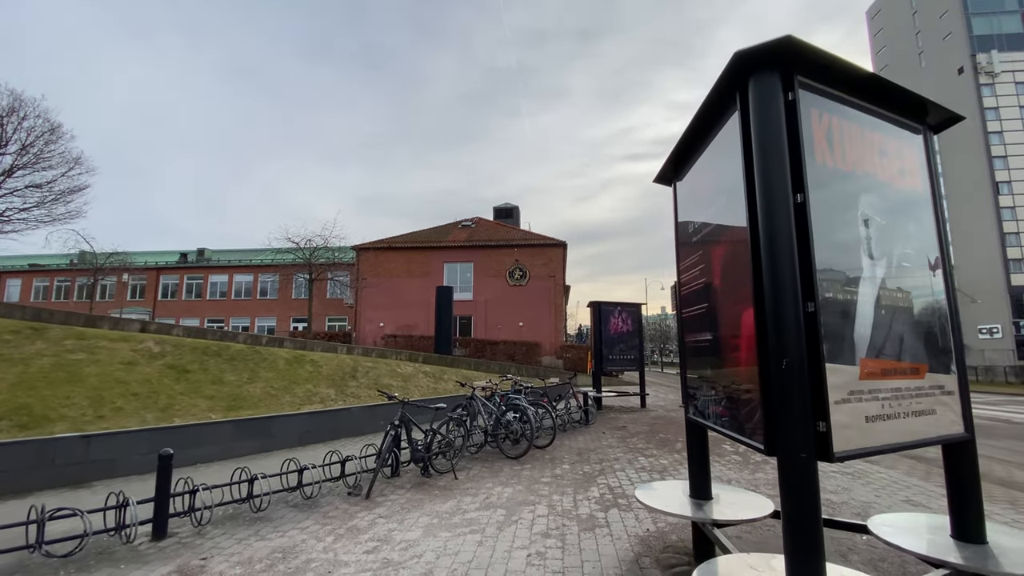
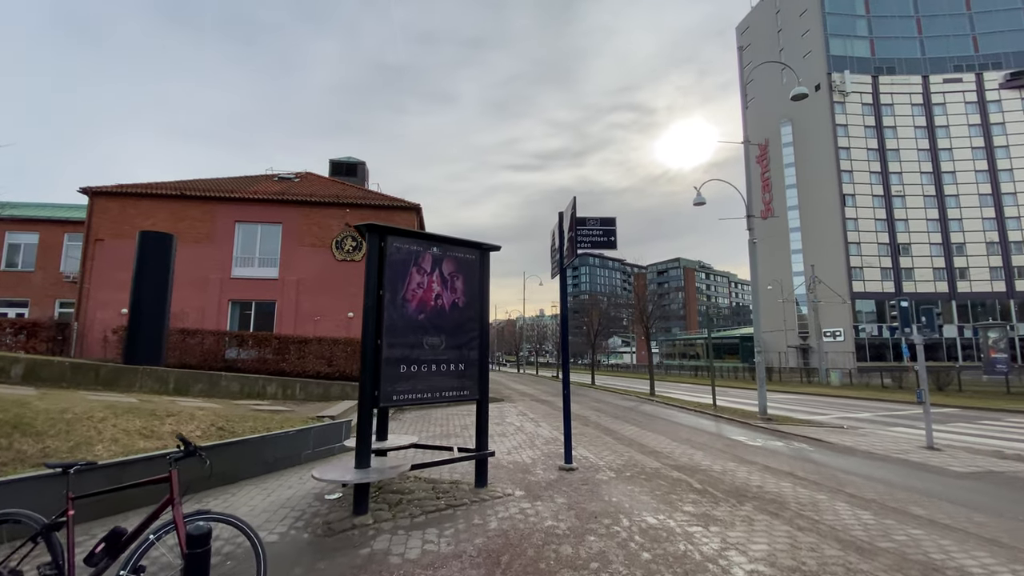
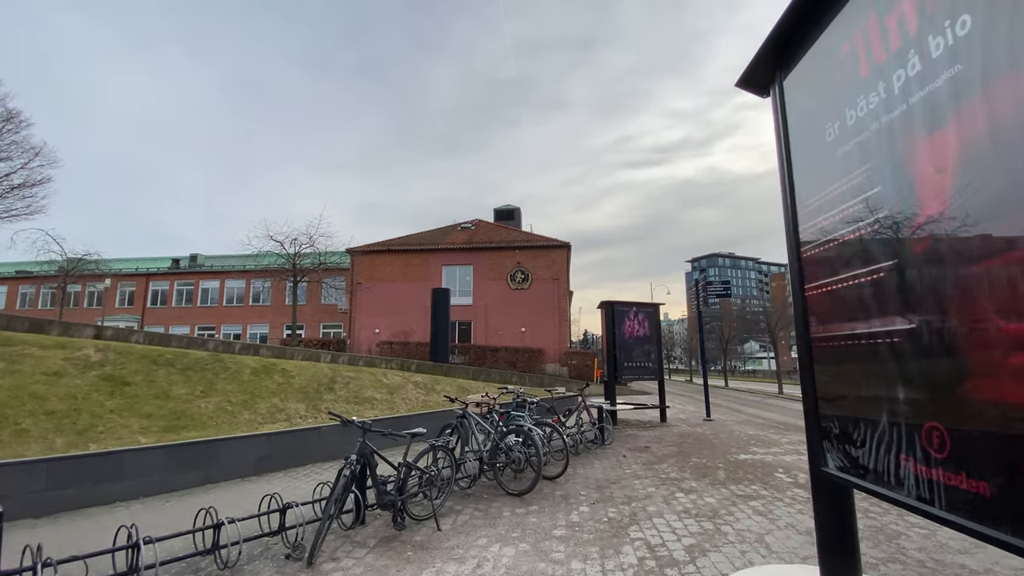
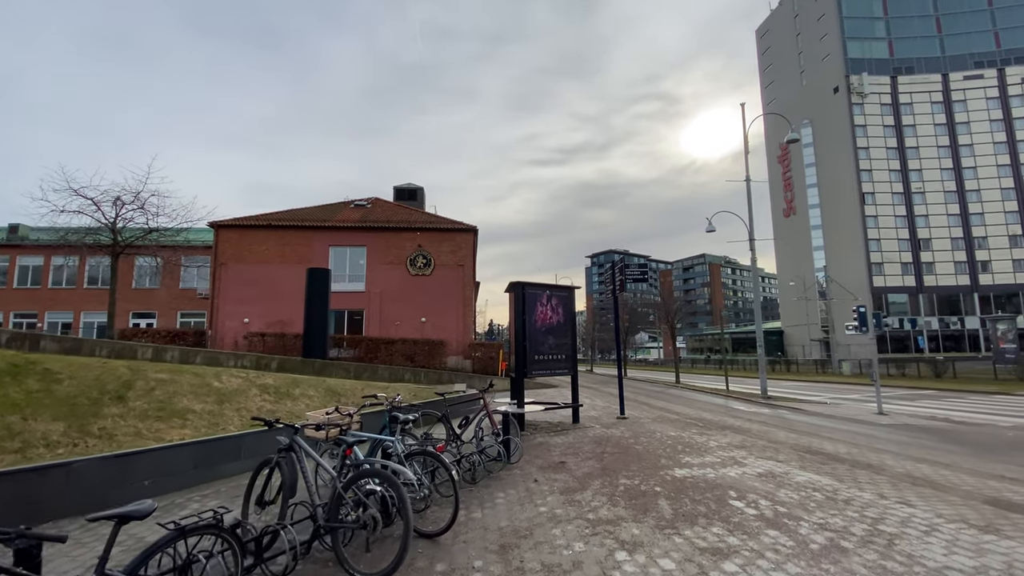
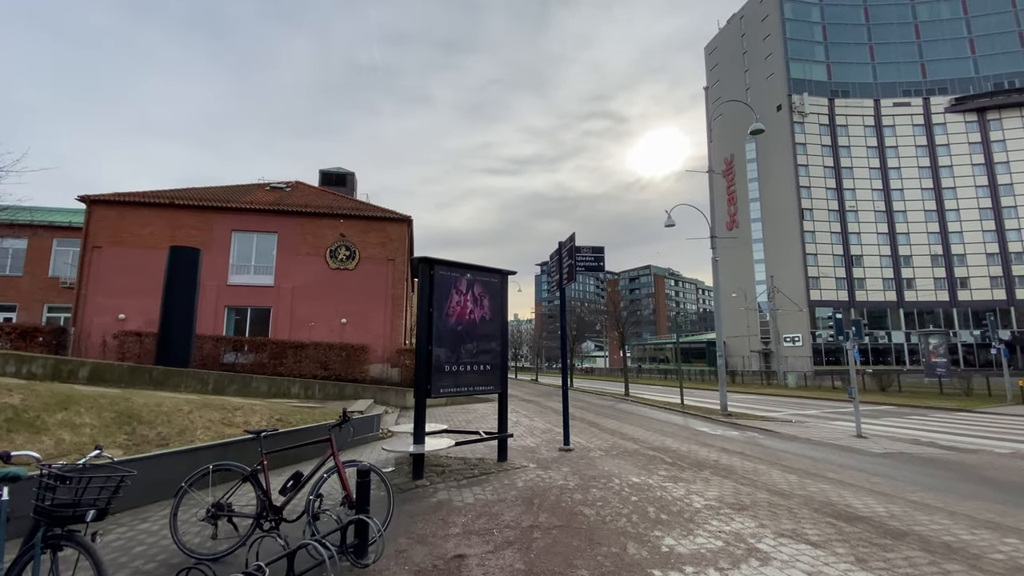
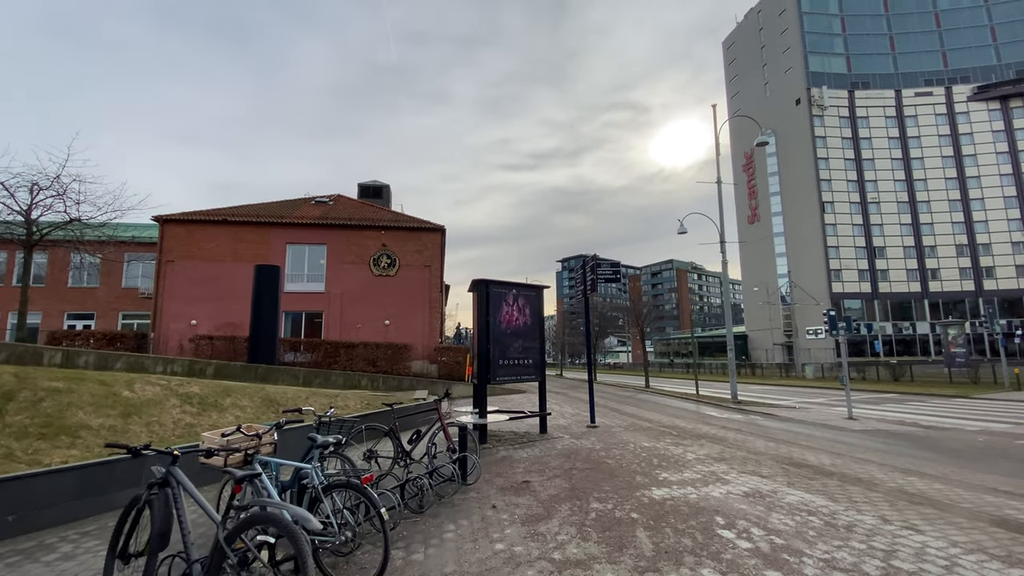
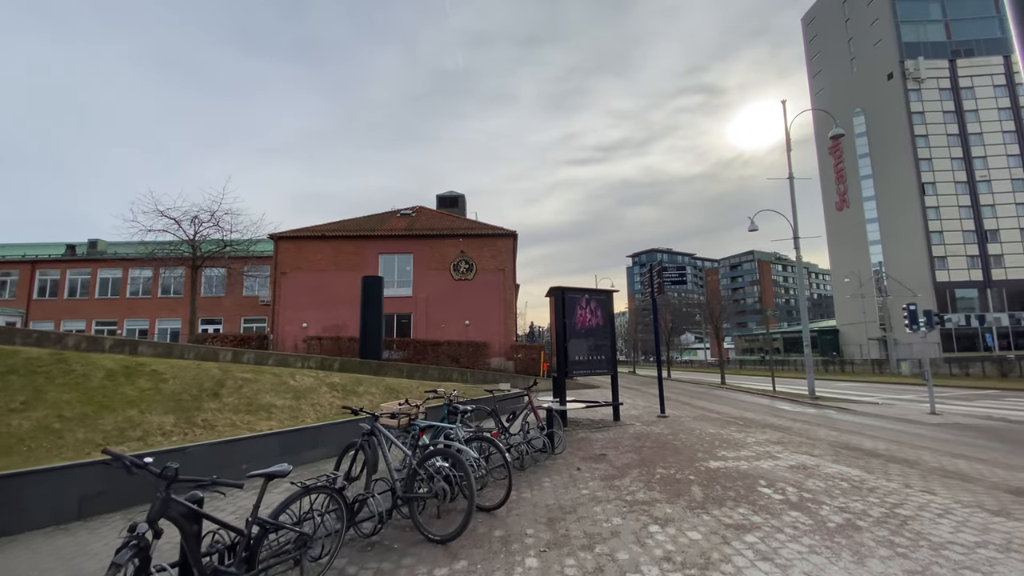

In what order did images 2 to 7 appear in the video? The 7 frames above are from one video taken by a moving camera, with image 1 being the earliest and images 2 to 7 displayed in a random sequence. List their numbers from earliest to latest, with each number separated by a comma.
3, 7, 4, 6, 5, 2
